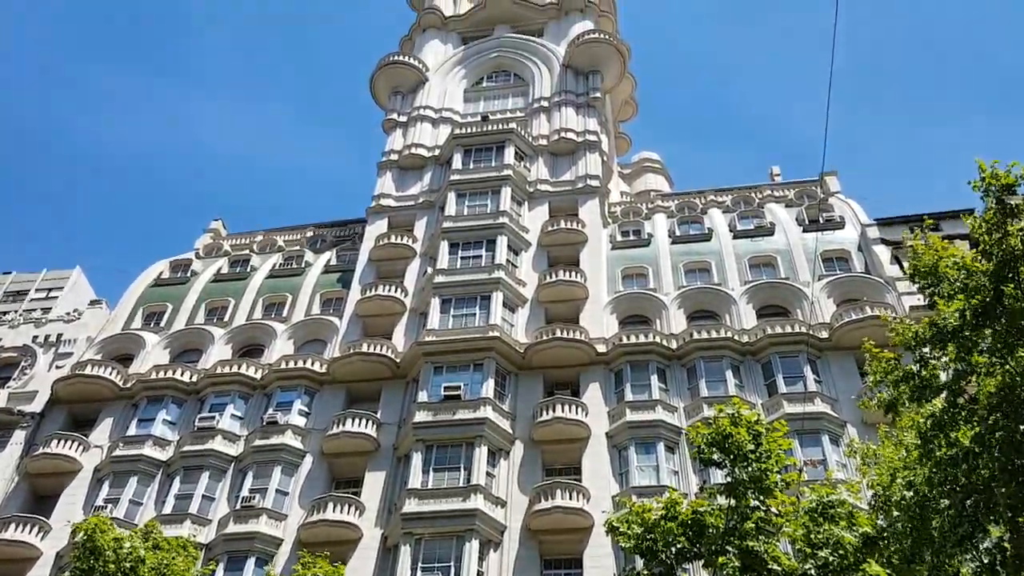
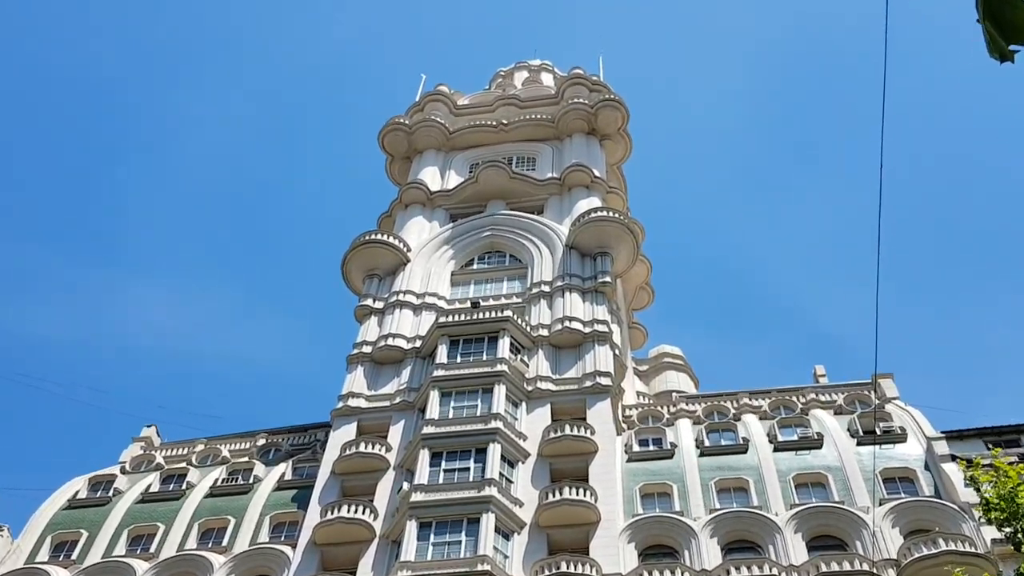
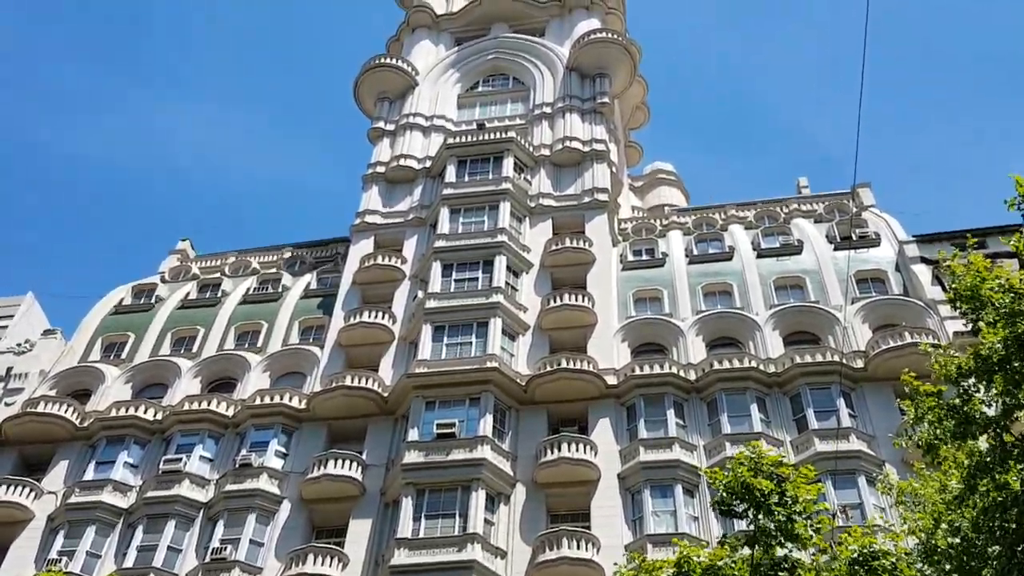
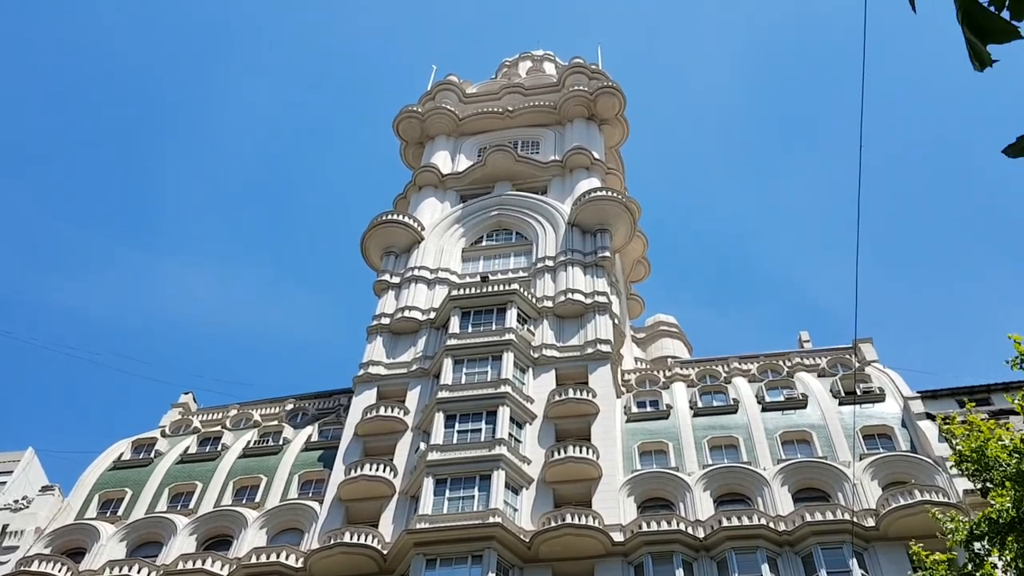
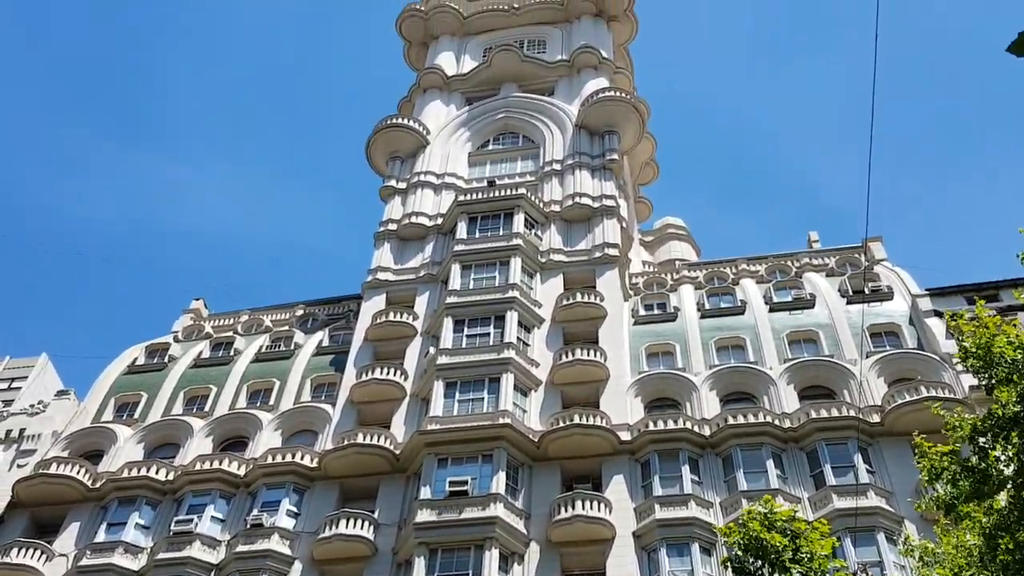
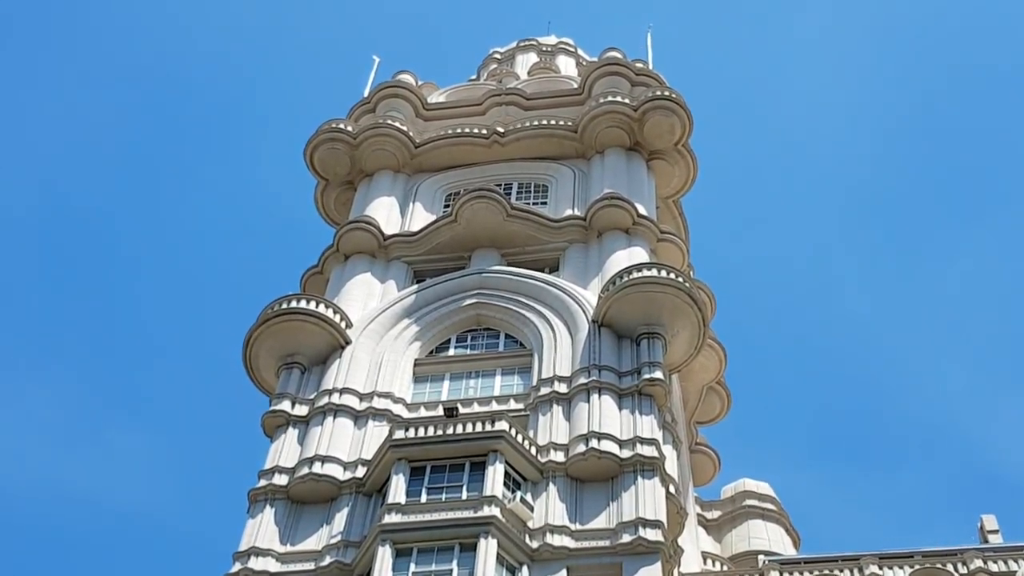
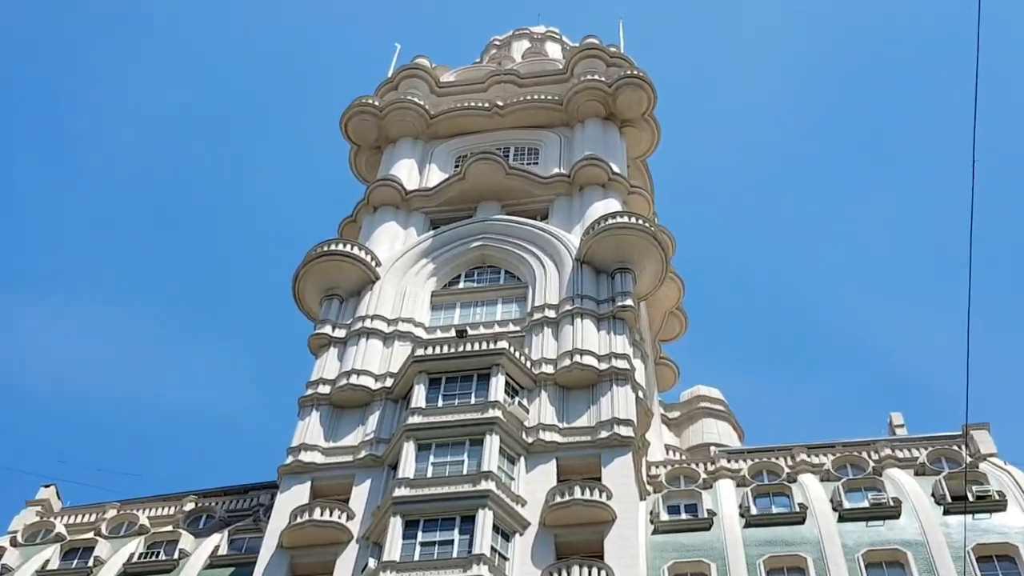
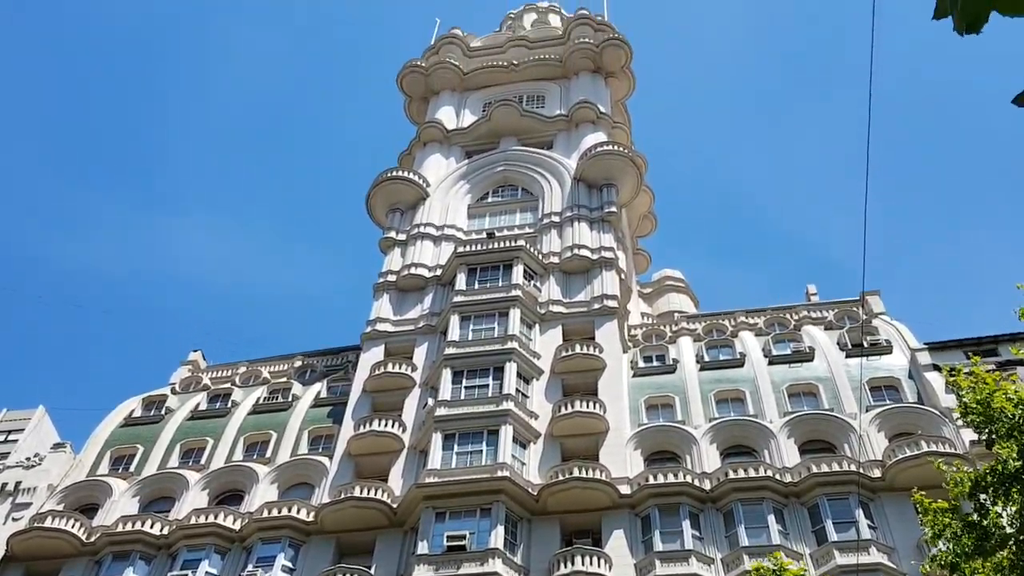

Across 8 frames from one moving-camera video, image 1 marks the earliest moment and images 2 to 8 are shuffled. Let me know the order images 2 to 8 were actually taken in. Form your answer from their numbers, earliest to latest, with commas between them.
3, 5, 8, 4, 2, 7, 6
